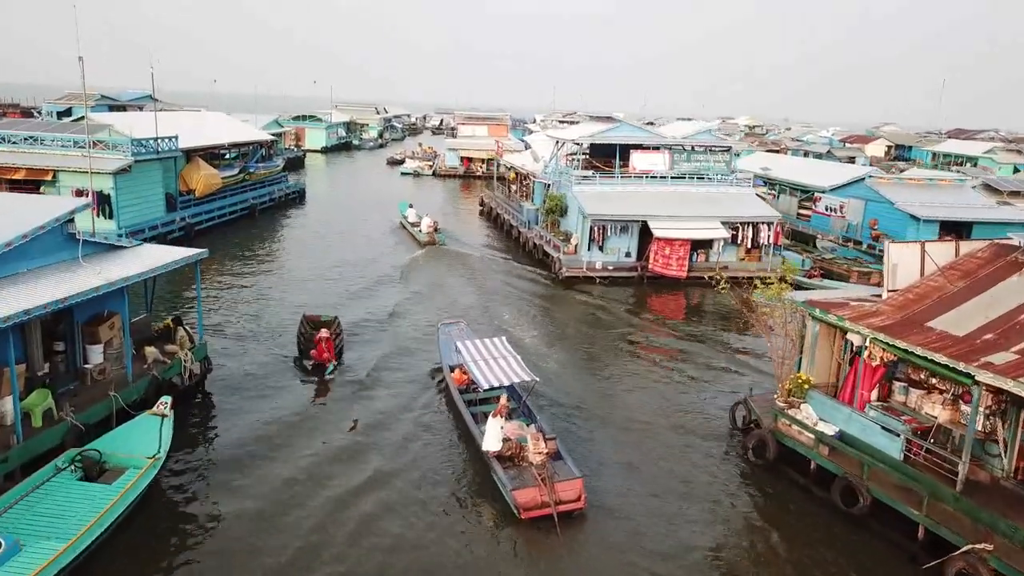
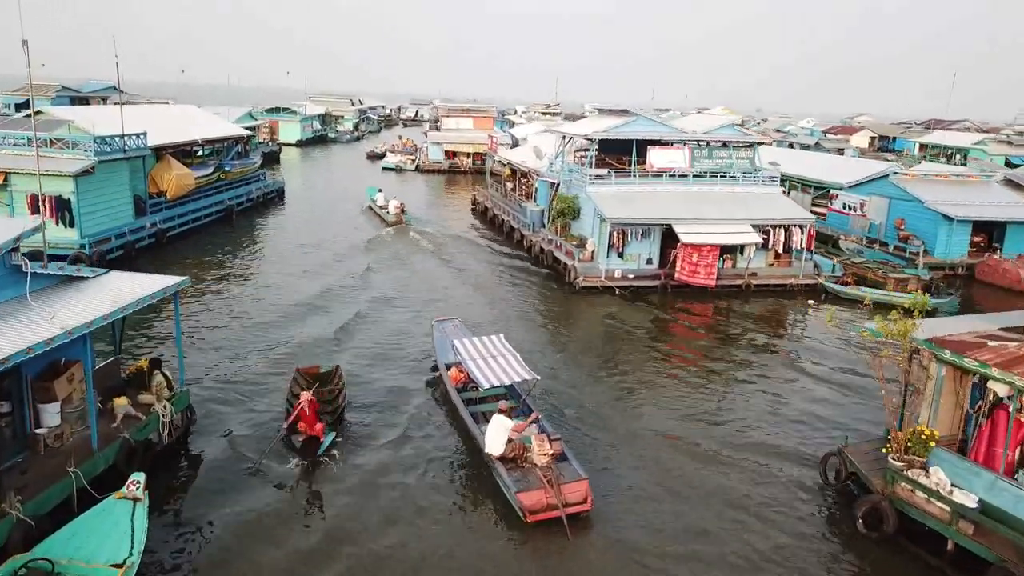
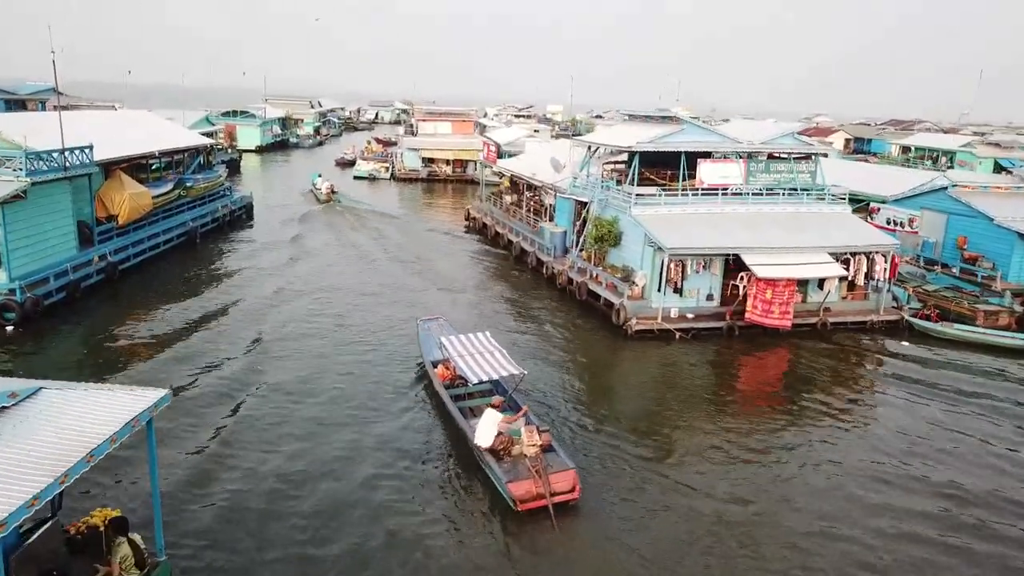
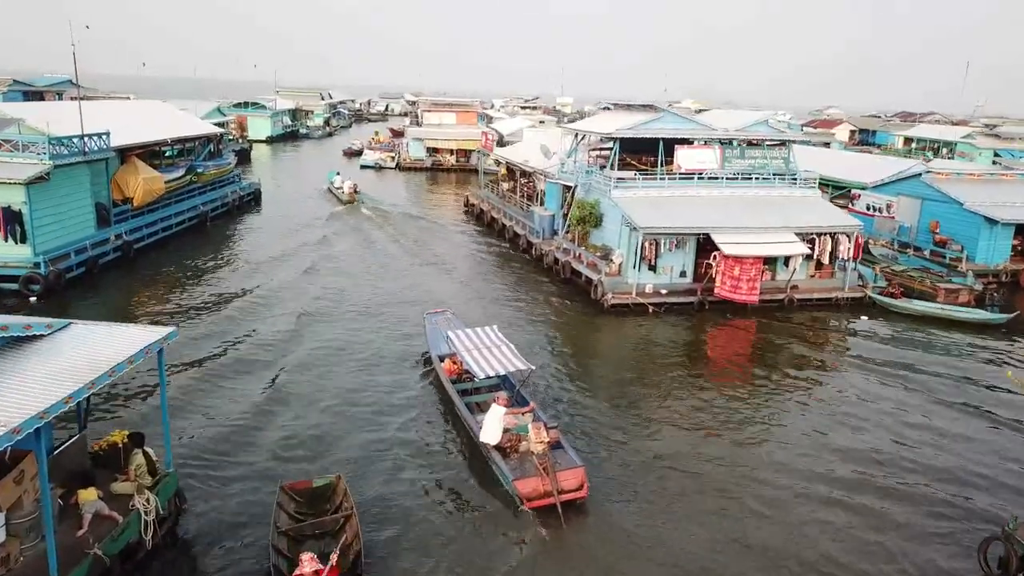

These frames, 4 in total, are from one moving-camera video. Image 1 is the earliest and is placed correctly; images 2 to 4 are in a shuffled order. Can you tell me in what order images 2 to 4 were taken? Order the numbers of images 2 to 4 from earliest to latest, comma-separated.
2, 4, 3
